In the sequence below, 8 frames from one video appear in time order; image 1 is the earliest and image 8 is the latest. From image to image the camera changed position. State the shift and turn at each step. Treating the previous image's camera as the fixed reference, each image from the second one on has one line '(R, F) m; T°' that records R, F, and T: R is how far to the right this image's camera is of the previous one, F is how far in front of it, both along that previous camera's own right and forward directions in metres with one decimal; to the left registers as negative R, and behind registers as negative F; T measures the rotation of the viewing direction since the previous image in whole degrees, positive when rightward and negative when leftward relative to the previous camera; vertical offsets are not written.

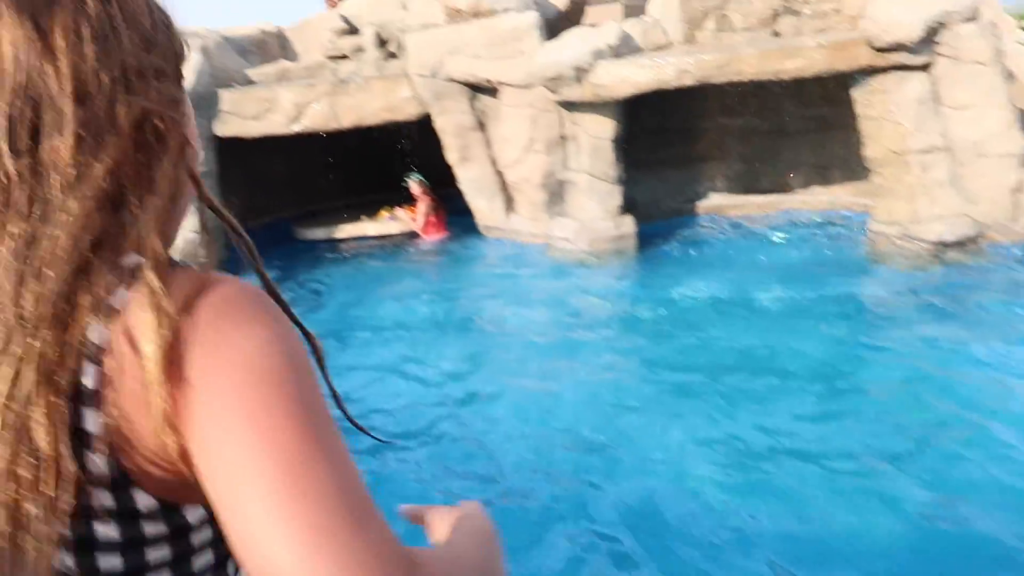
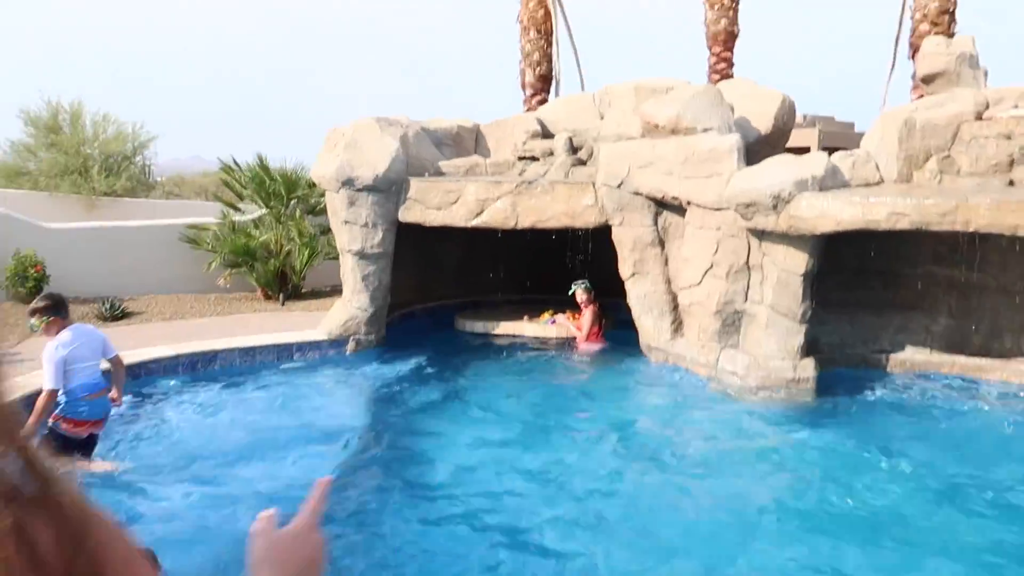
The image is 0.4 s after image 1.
(-0.1, +0.4) m; -12°
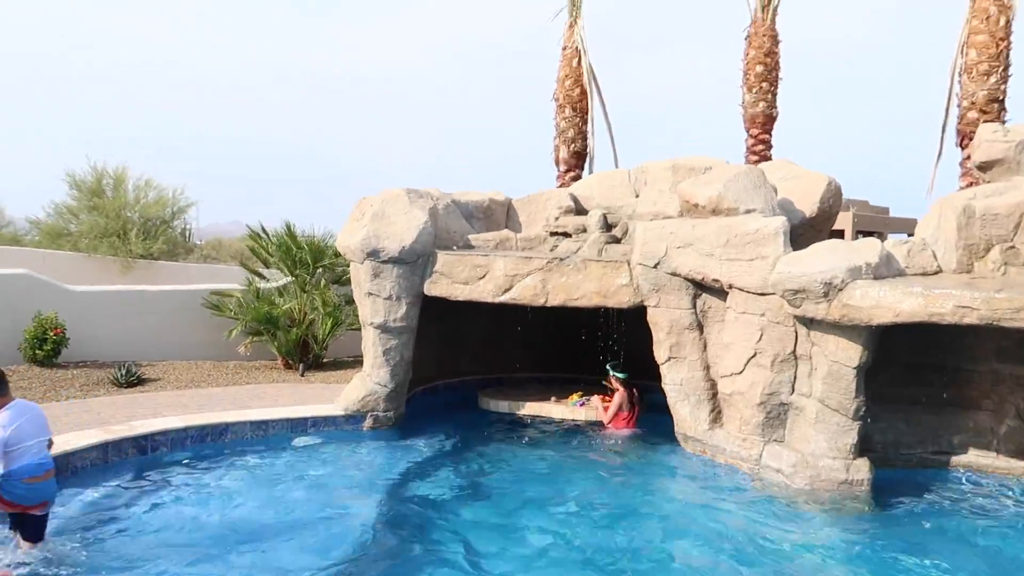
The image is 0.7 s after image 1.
(0.0, +0.4) m; -2°
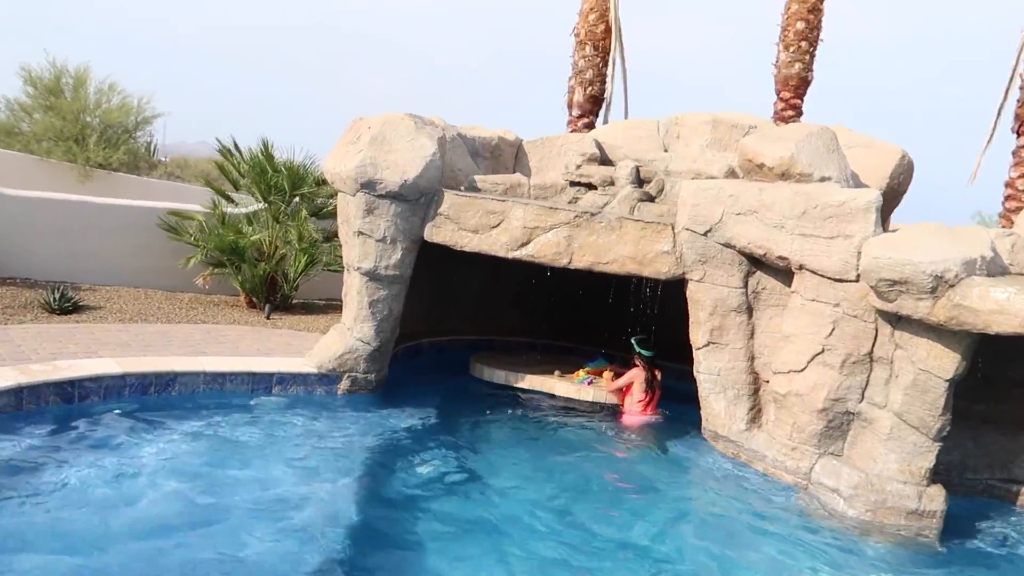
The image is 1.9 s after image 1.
(-0.4, +1.3) m; +3°
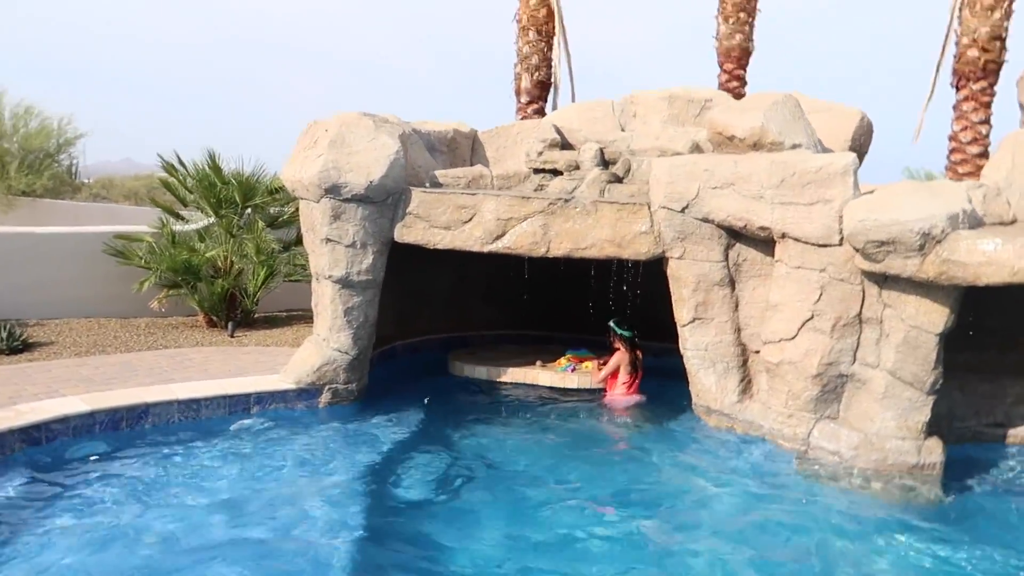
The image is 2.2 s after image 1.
(-0.3, +0.2) m; +4°
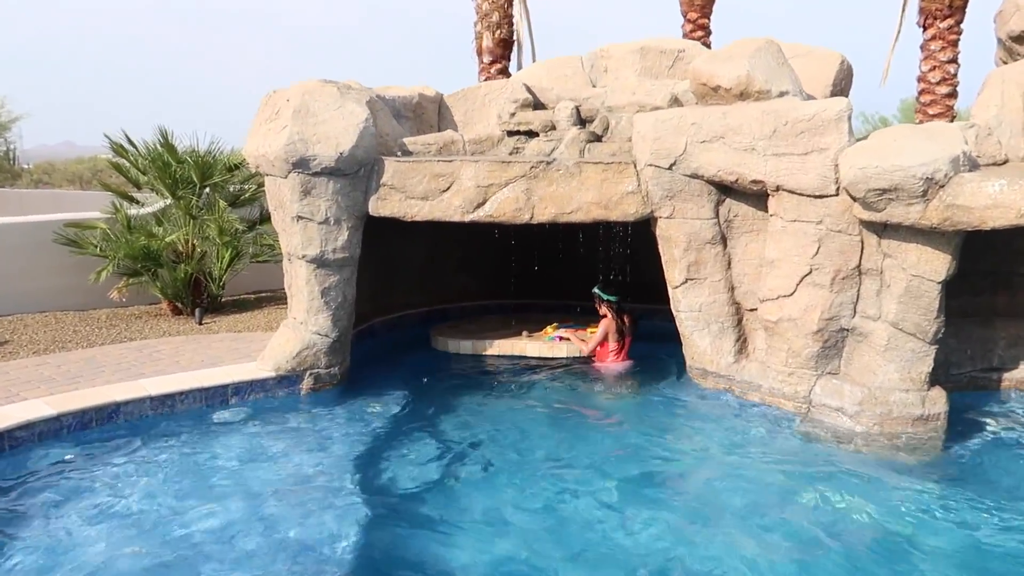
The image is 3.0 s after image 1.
(-0.2, +0.3) m; +3°
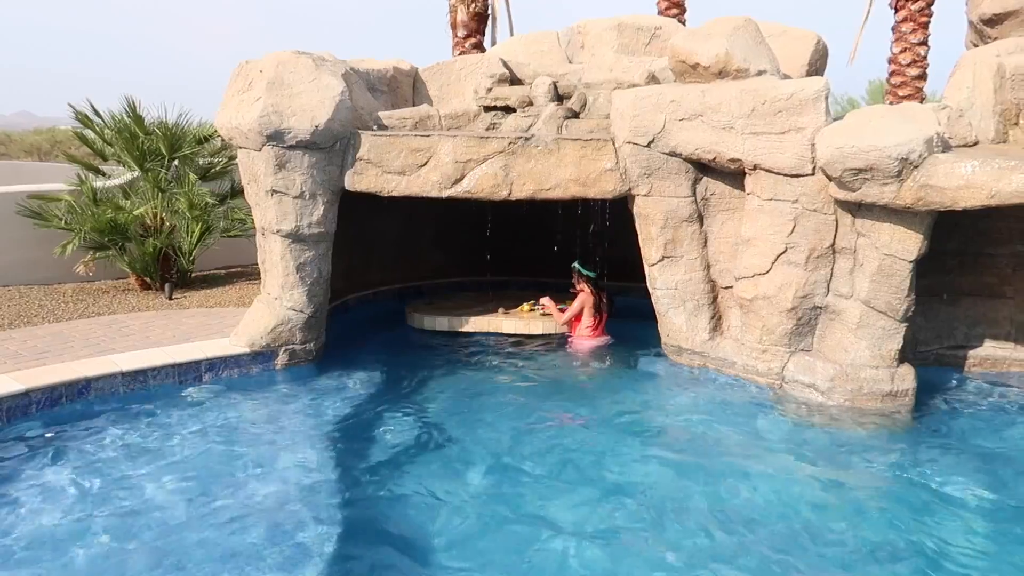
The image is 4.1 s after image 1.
(-0.1, 0.0) m; +2°
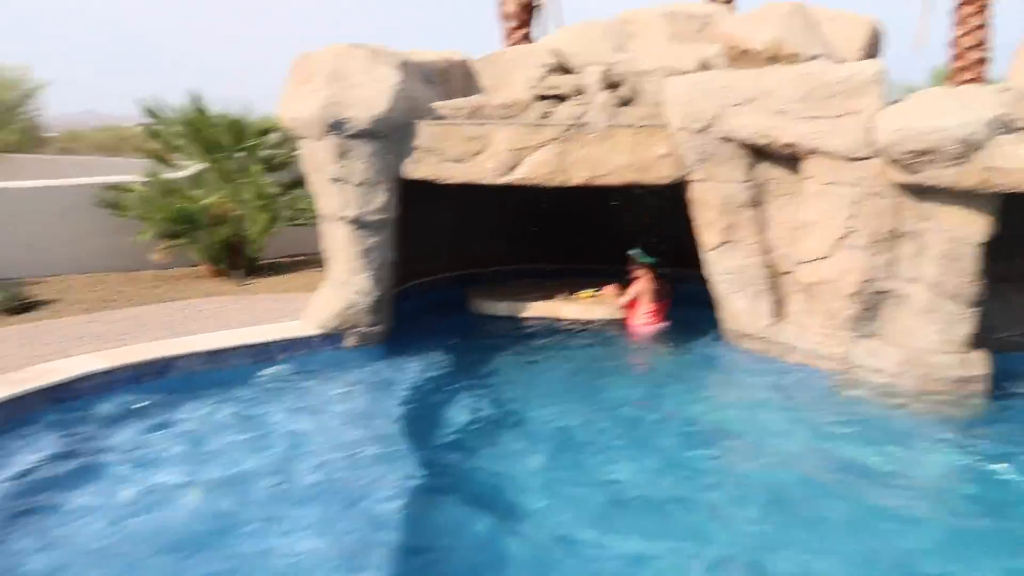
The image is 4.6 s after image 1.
(-0.1, -0.1) m; -4°
